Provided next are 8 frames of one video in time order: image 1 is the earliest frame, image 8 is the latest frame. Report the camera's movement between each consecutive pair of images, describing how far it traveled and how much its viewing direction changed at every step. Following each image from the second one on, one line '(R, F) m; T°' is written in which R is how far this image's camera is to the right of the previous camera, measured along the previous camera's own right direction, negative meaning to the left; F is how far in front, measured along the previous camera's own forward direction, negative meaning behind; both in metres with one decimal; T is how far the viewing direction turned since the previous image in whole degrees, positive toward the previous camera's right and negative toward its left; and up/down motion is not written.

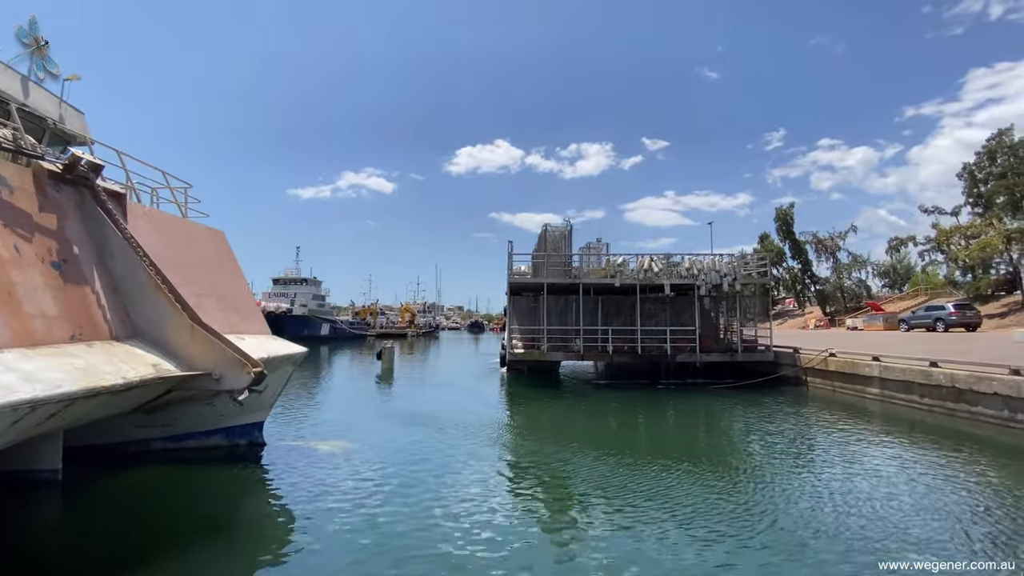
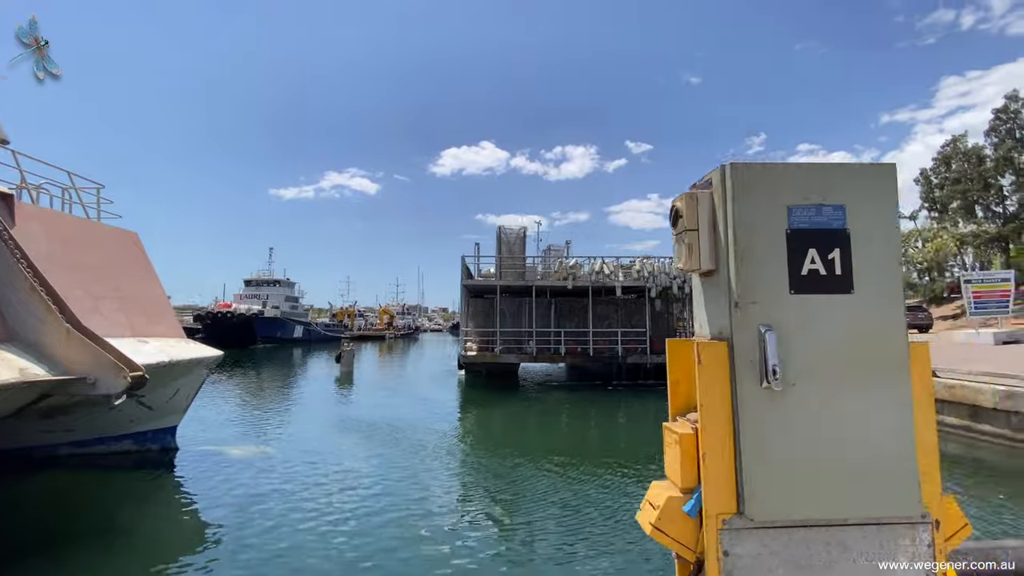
(+1.3, 0.0) m; +2°
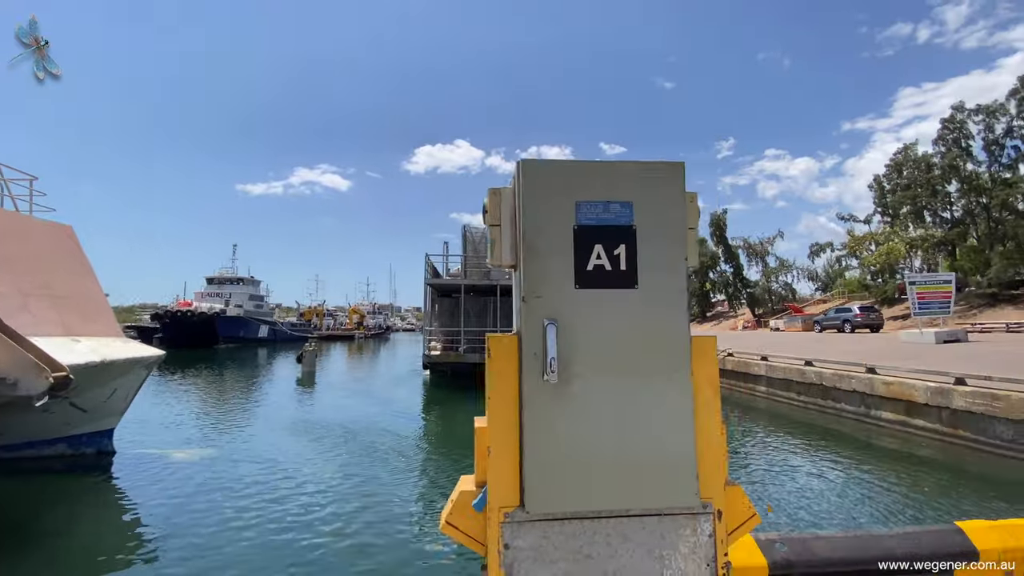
(+0.4, 0.0) m; +3°
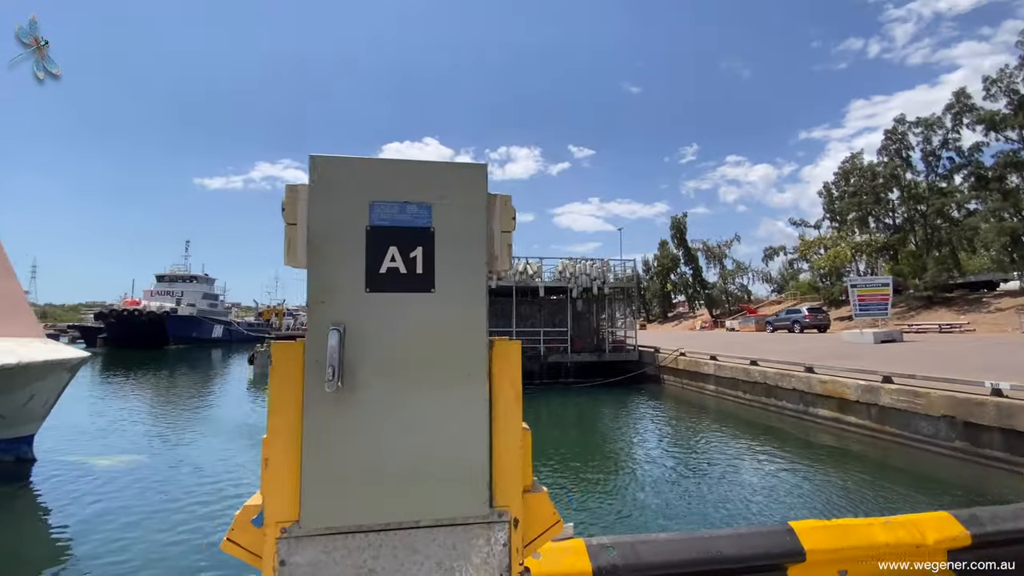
(+0.4, 0.0) m; +4°
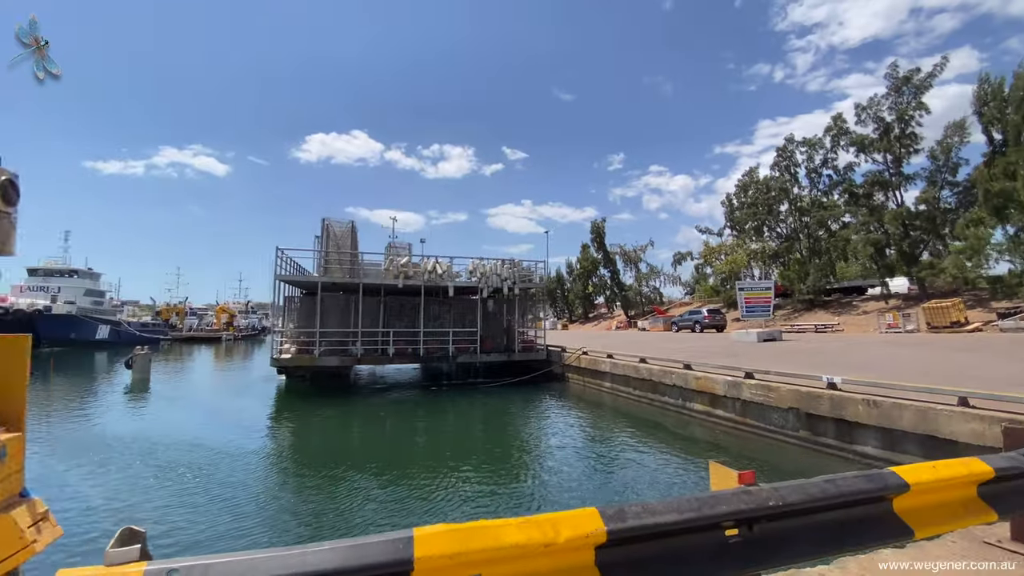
(+0.9, 0.0) m; +8°
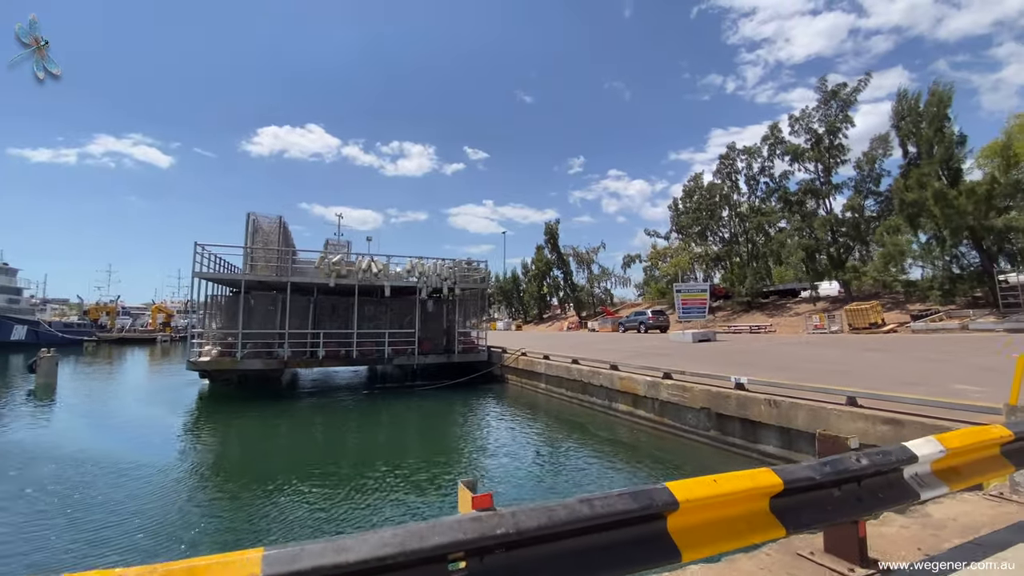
(+0.8, +0.2) m; +5°
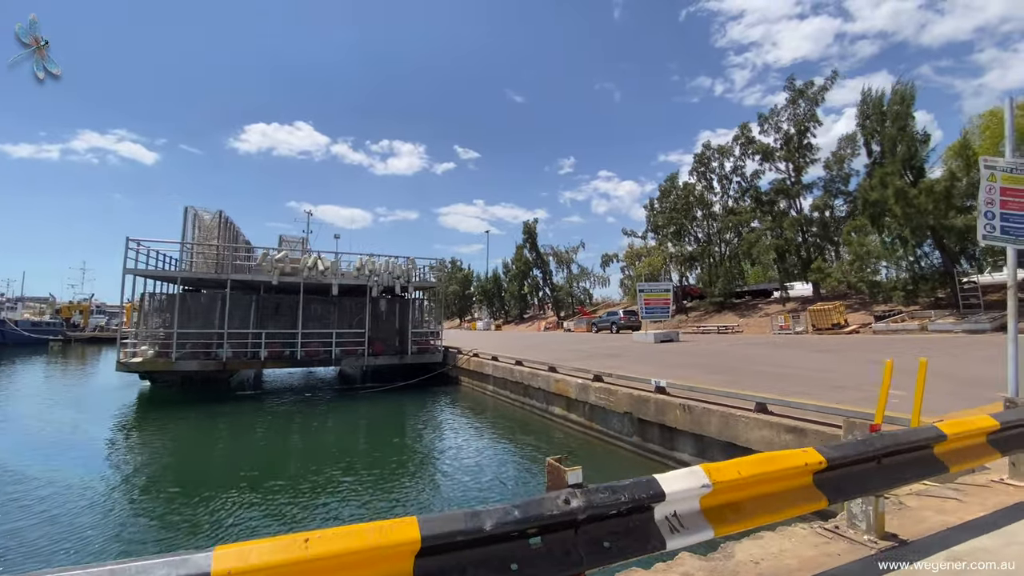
(+1.4, +0.5) m; +1°
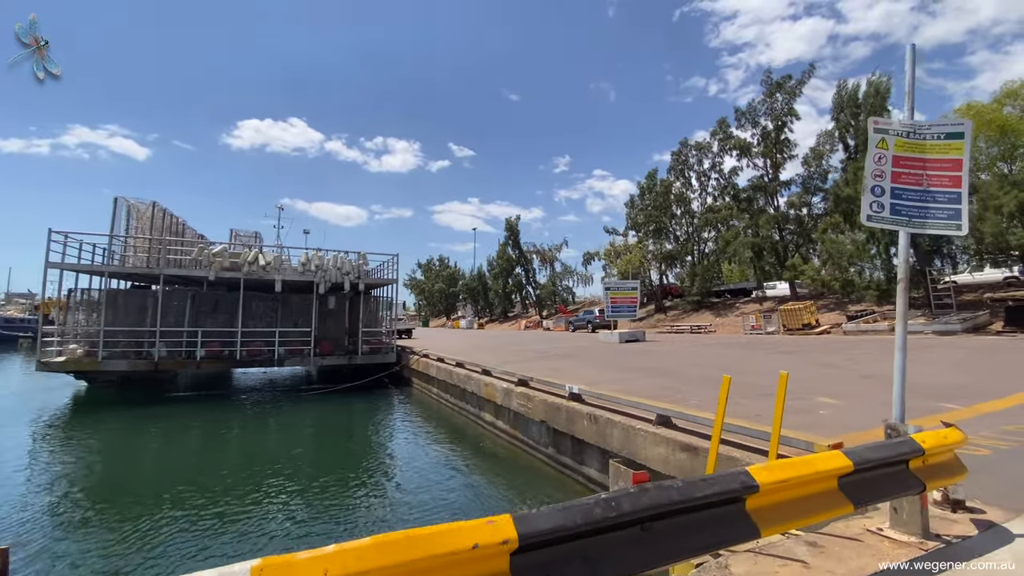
(+1.4, +0.8) m; +1°
